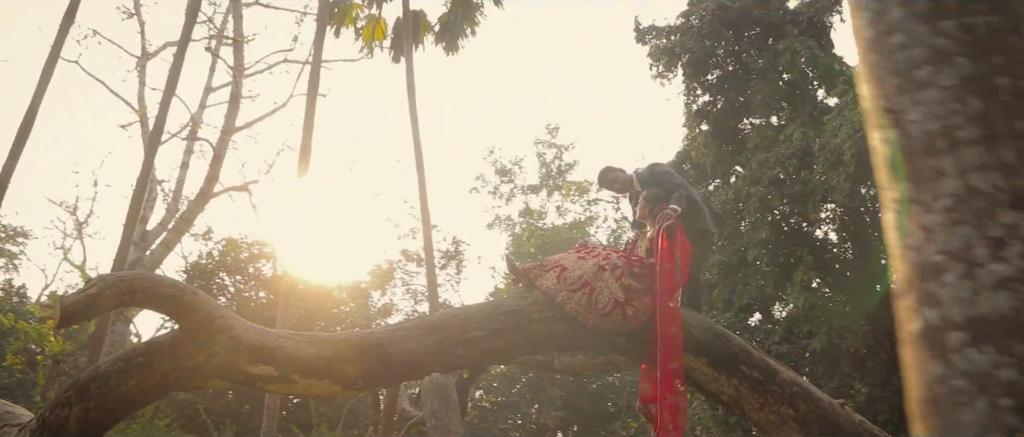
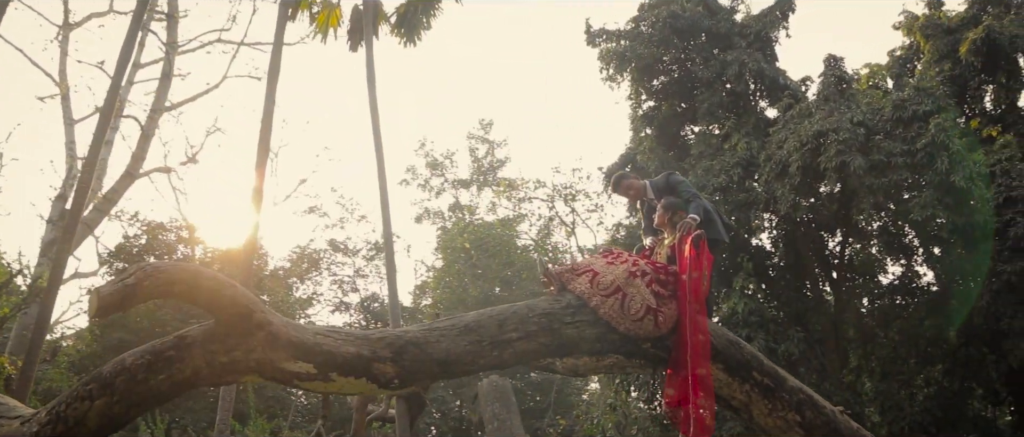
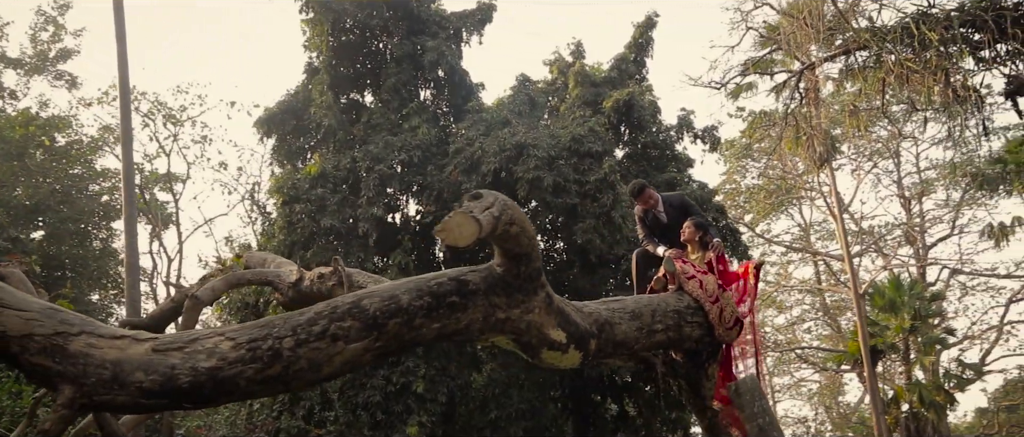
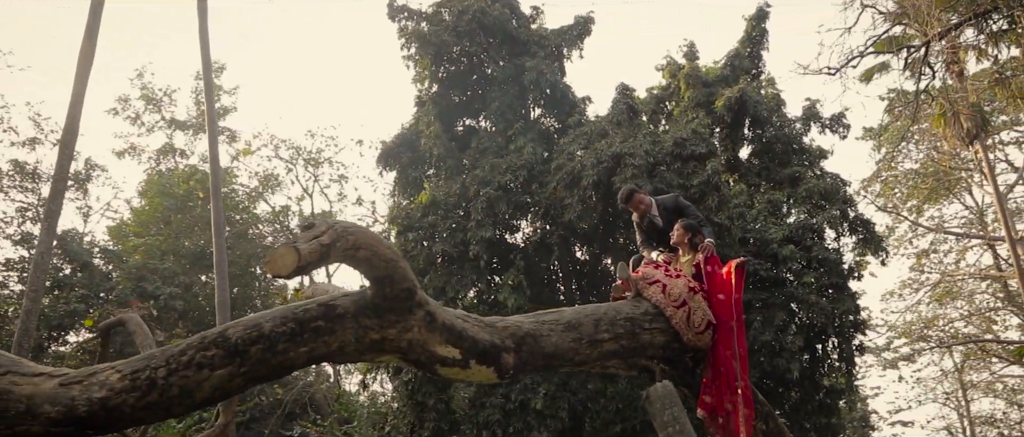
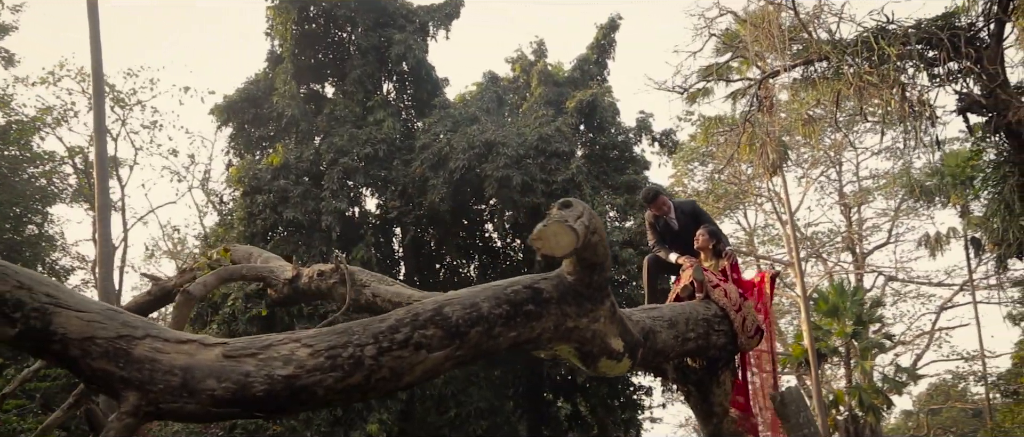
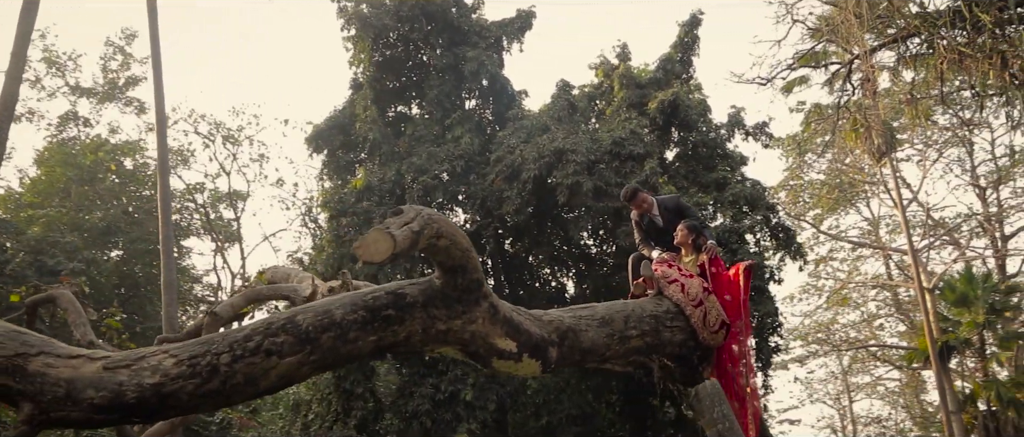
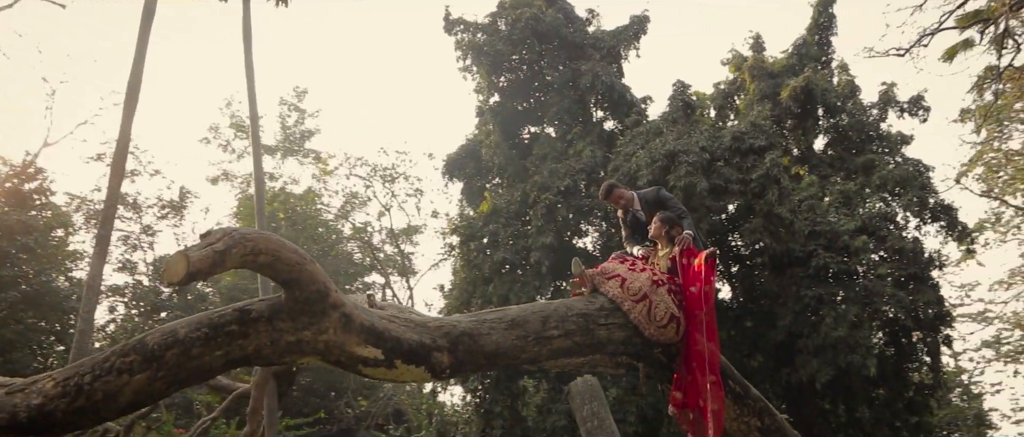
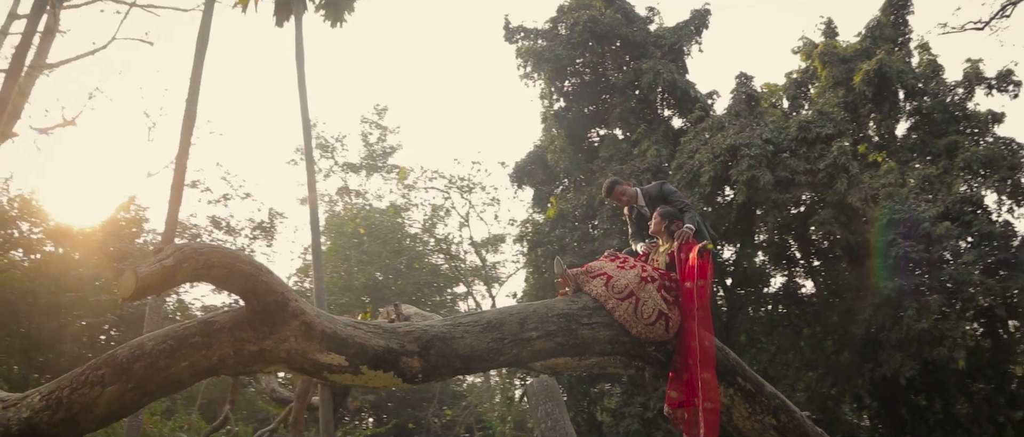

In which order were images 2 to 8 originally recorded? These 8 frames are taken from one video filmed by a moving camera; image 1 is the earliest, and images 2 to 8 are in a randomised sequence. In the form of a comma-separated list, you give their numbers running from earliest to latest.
2, 8, 7, 4, 6, 3, 5
